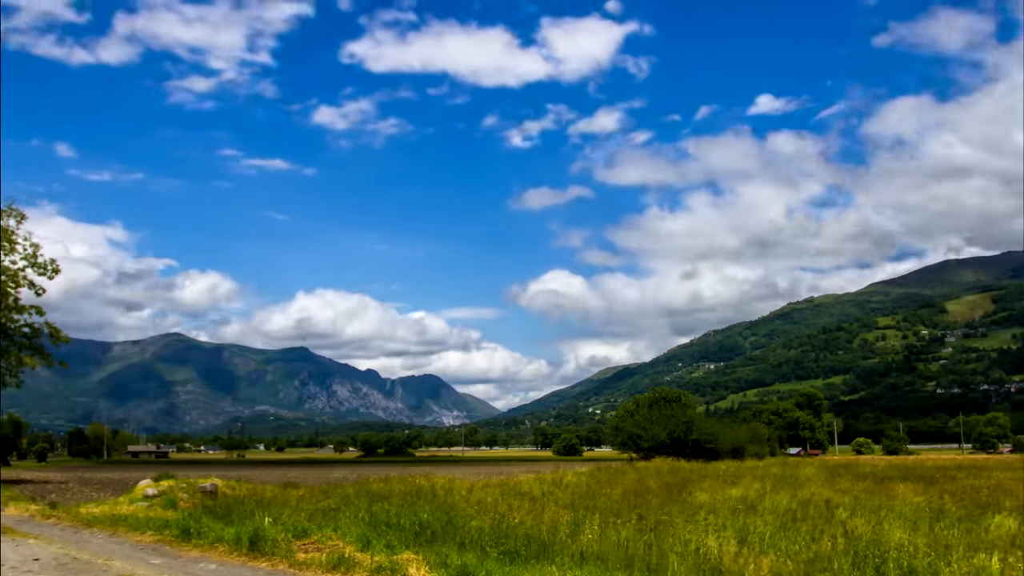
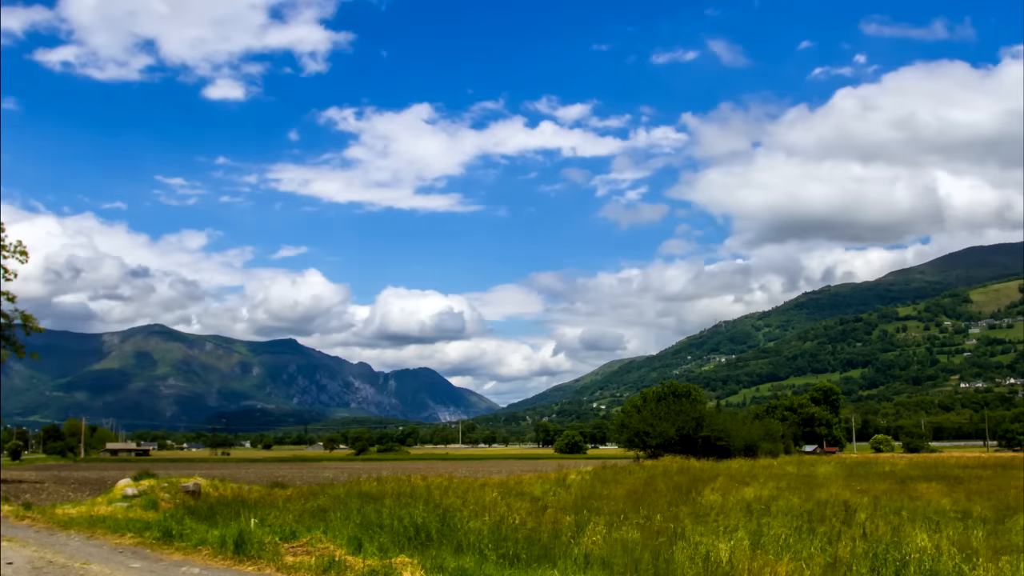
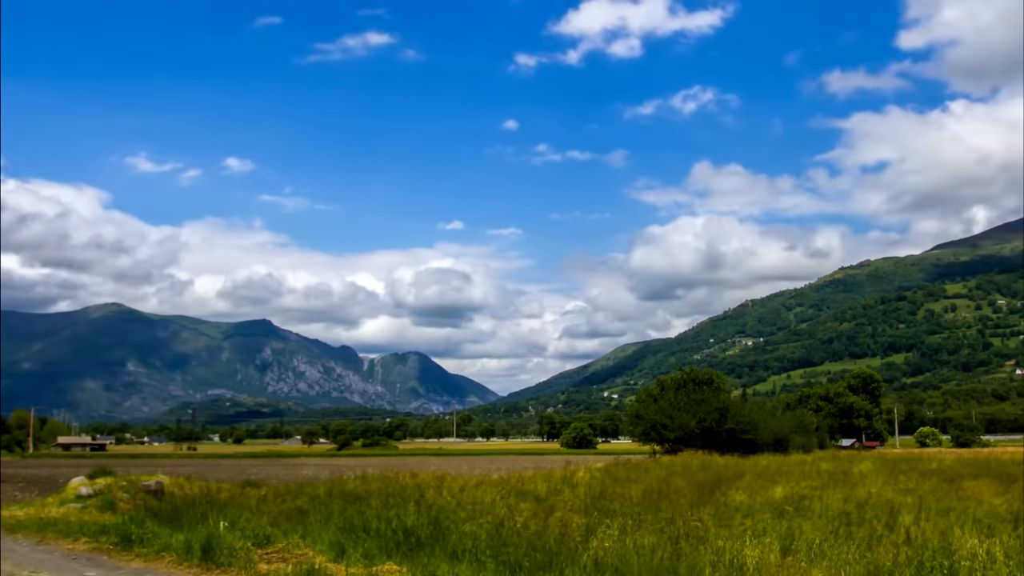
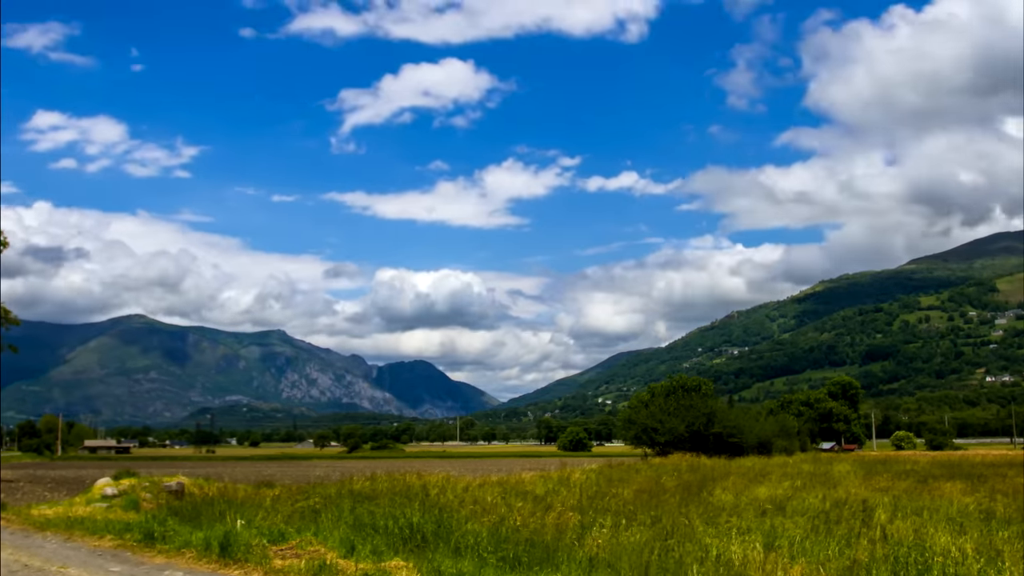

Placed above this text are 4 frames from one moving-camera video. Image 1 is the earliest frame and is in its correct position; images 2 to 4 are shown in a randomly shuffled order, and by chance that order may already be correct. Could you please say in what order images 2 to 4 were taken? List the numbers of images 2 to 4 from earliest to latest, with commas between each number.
2, 4, 3
